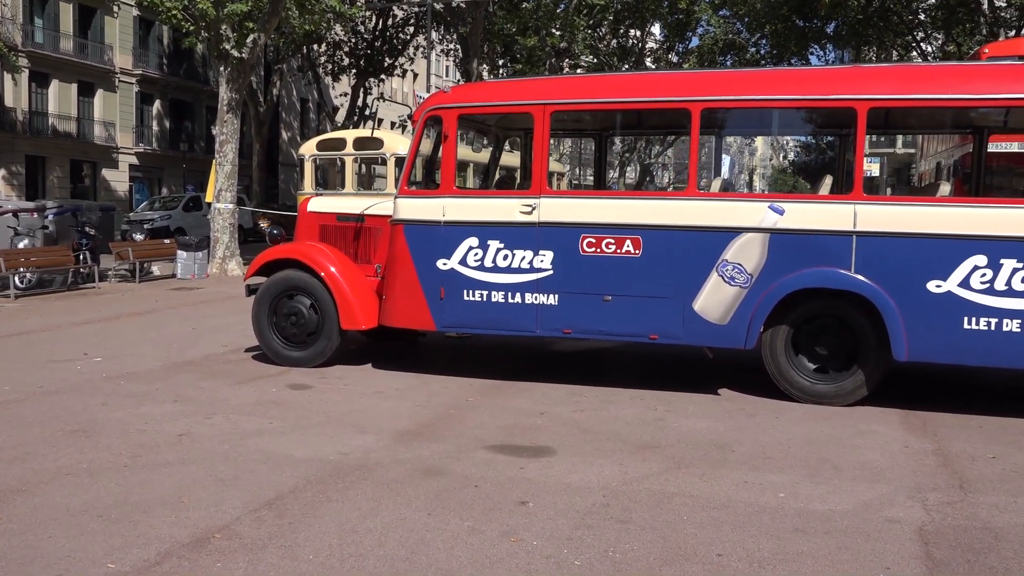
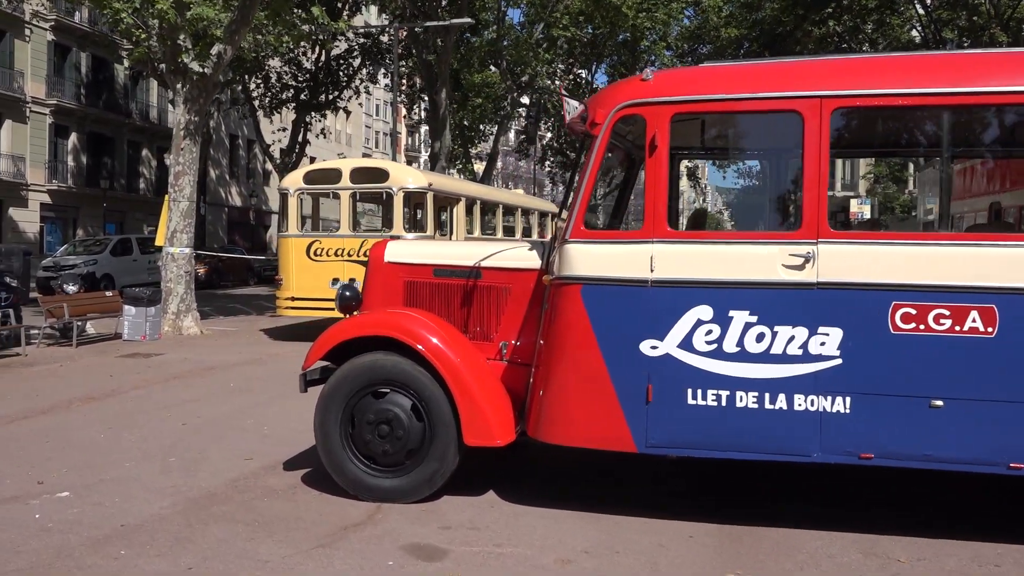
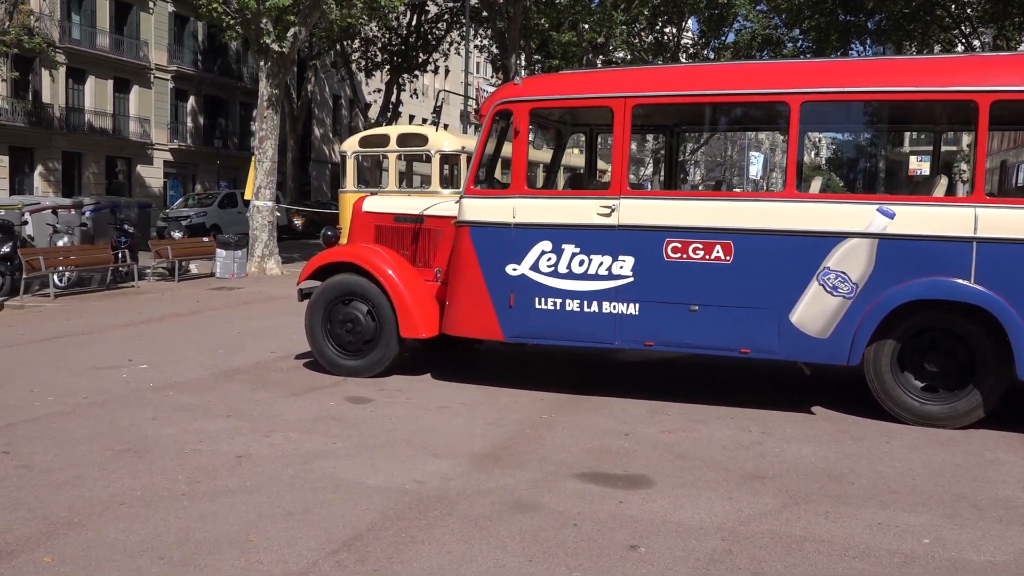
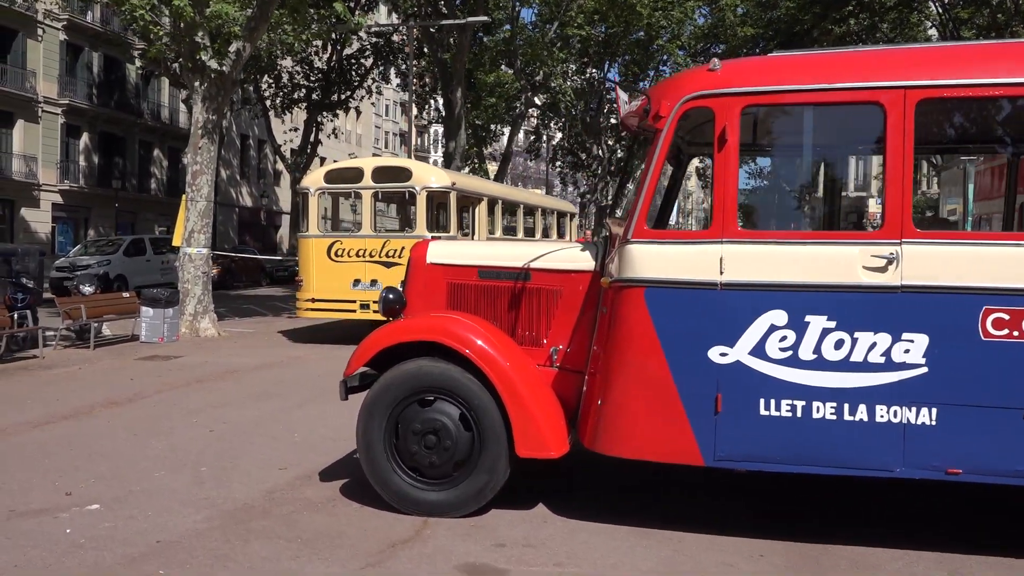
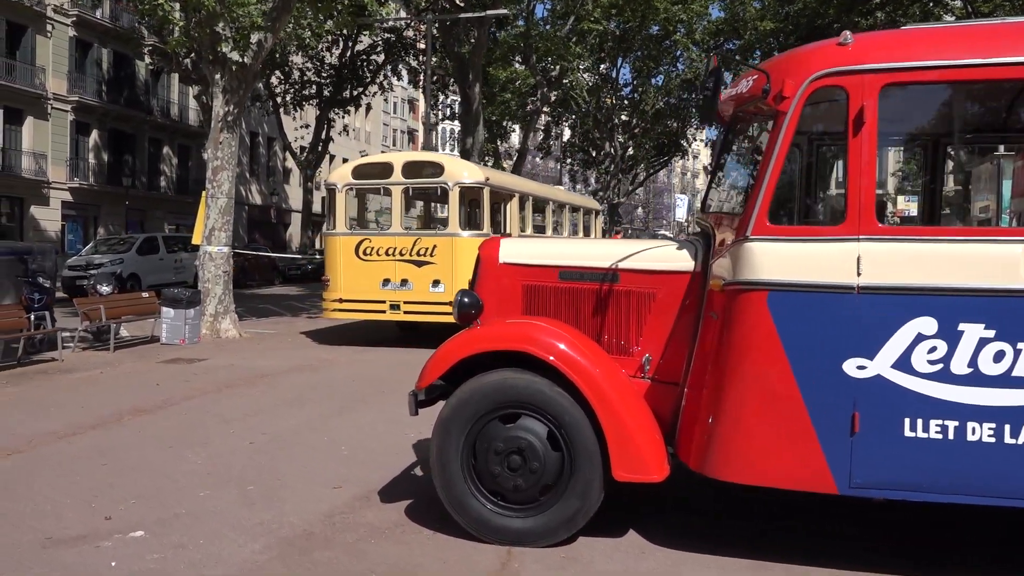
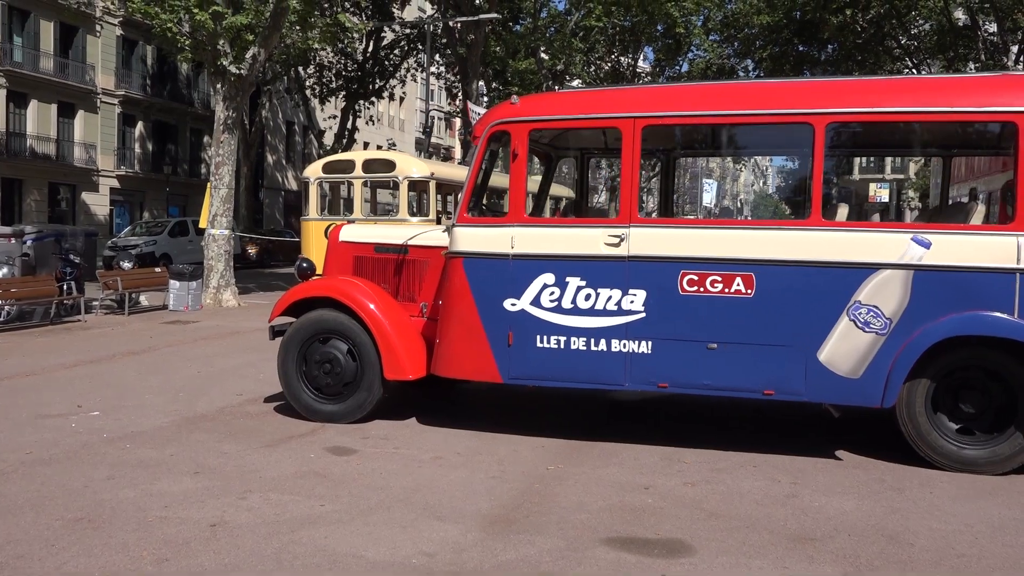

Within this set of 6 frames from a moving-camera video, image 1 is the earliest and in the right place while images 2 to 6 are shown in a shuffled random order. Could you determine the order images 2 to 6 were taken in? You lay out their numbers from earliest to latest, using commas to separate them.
3, 6, 2, 4, 5
